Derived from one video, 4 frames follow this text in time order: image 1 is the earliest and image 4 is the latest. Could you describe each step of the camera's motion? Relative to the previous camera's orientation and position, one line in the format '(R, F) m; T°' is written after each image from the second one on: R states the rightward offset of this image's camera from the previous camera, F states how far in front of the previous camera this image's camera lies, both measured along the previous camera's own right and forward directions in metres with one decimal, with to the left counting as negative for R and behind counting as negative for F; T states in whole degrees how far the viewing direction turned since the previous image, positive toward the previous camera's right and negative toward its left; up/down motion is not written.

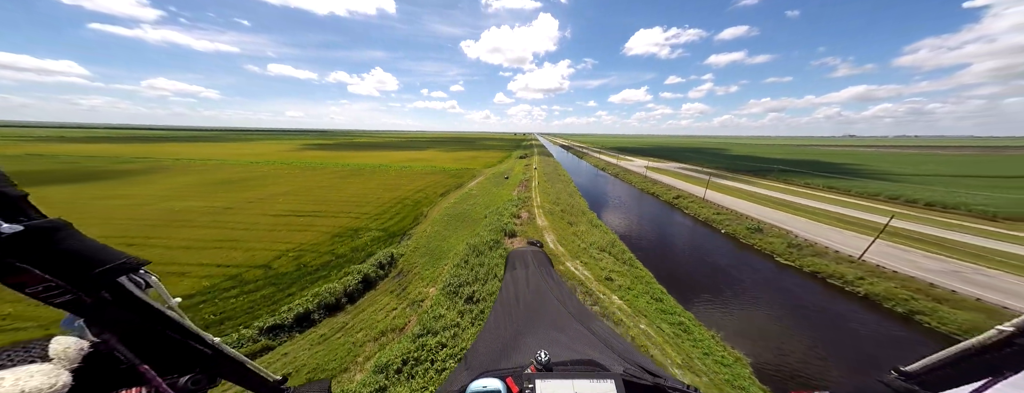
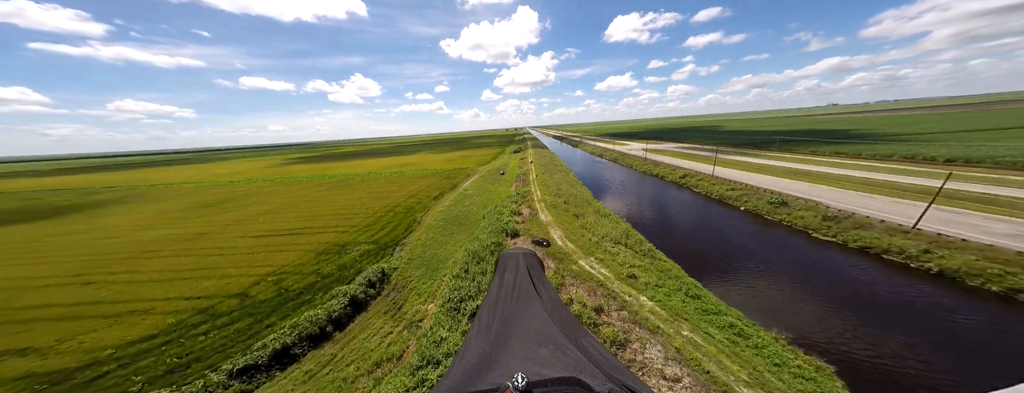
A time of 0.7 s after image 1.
(-0.3, +2.4) m; +1°
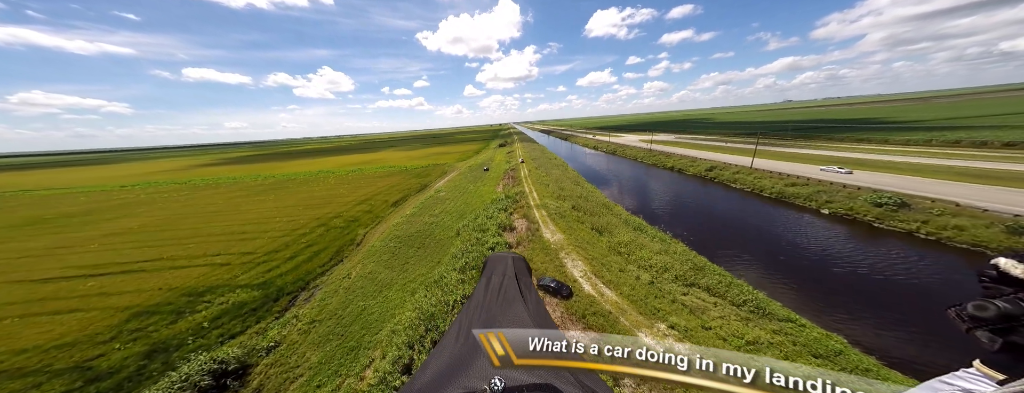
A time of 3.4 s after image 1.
(-0.3, +9.3) m; +4°
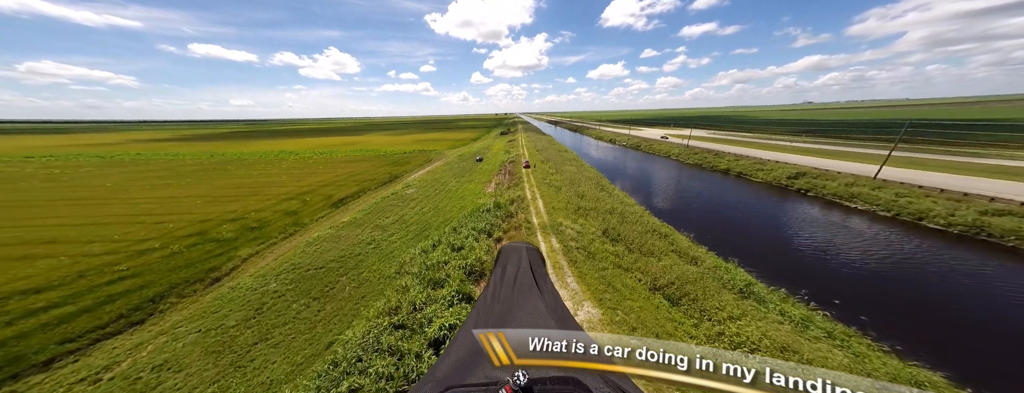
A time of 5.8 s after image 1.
(+0.6, +9.3) m; -1°
